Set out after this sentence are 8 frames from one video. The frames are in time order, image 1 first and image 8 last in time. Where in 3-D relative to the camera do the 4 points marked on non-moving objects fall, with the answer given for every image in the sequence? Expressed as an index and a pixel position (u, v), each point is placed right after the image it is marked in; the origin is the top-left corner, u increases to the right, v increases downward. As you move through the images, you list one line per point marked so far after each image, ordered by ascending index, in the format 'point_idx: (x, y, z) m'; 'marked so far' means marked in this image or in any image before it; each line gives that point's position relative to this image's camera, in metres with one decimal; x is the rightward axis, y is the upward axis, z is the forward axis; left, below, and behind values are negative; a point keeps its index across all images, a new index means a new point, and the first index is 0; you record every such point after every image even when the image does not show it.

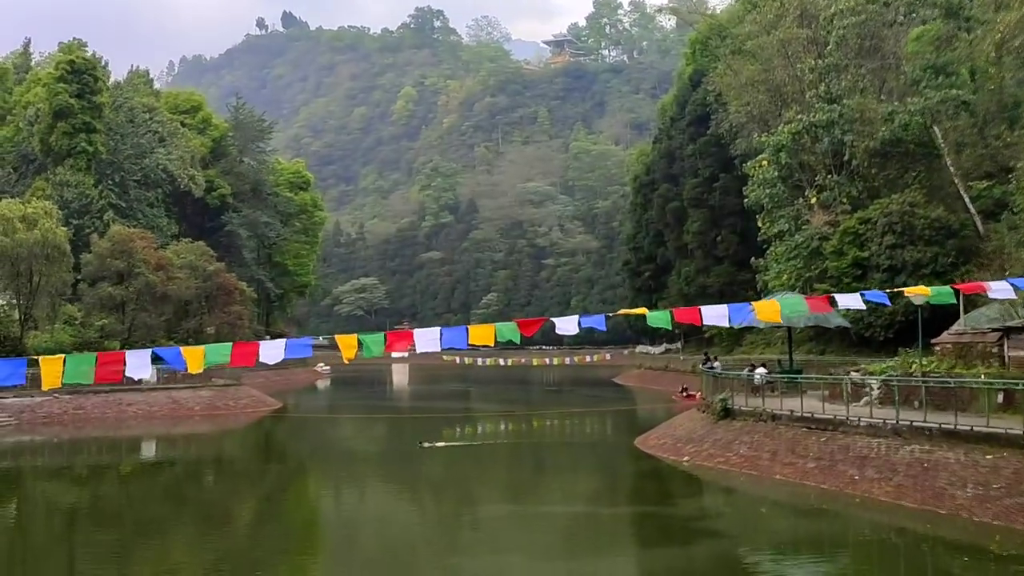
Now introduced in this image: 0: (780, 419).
0: (+5.3, -2.6, +19.7) m
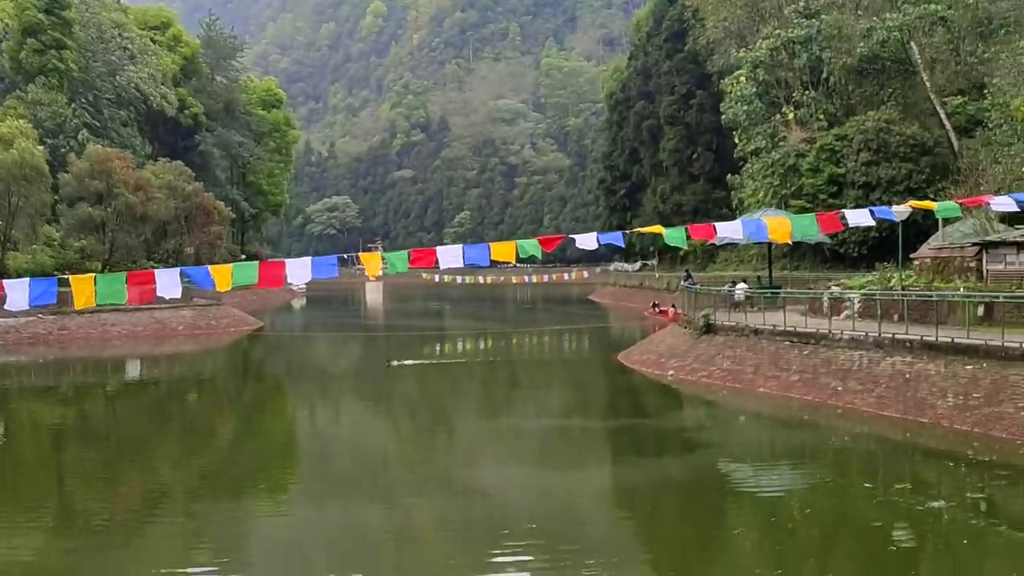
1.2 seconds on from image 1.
0: (+5.1, -0.9, +20.1) m
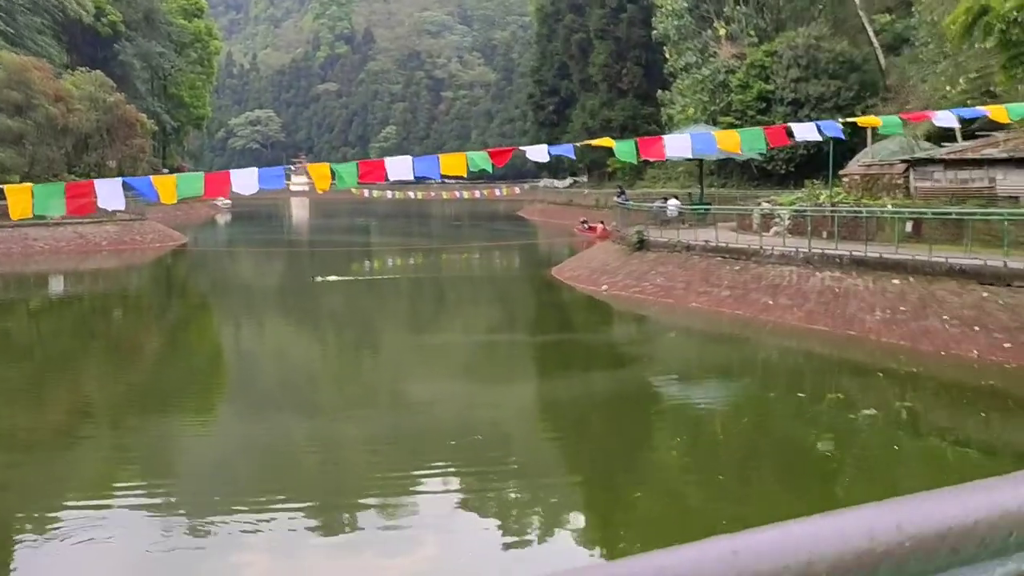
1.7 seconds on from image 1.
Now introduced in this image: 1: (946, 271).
0: (+3.7, +0.8, +20.3) m
1: (+6.1, +0.2, +14.2) m
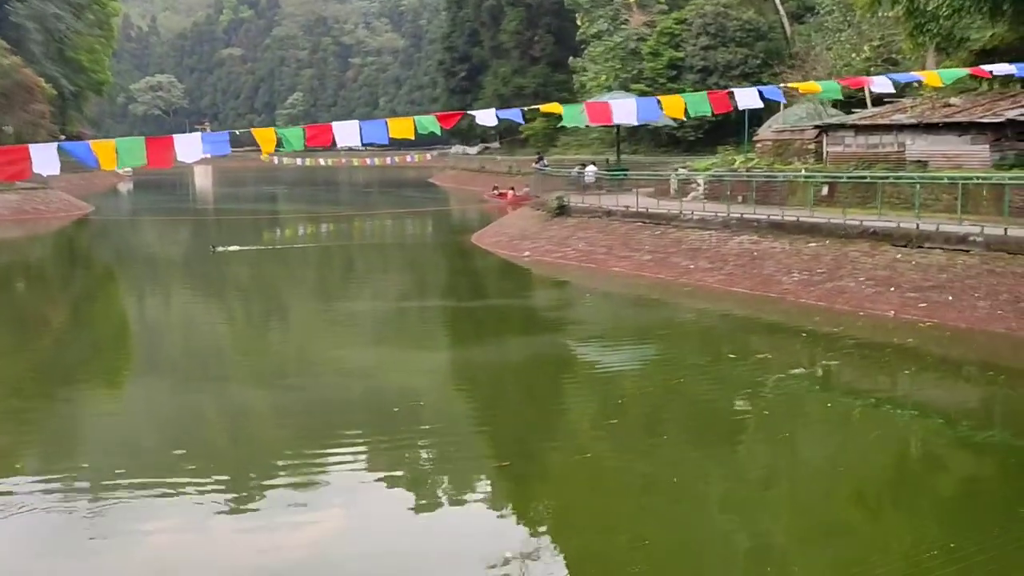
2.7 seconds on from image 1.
0: (+2.1, +1.5, +20.5) m
1: (+5.1, +0.8, +14.7) m
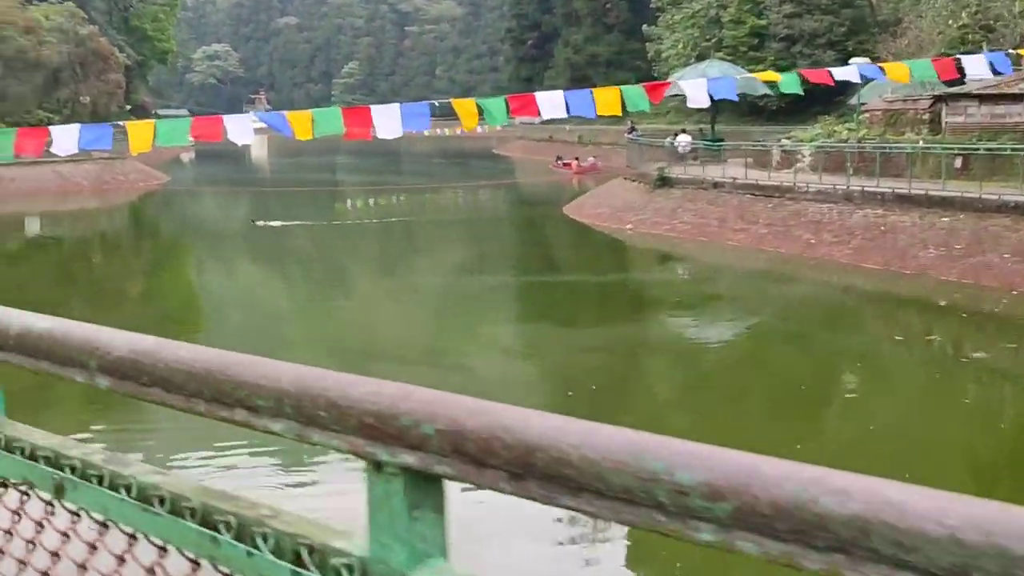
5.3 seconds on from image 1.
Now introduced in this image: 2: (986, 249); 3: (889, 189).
0: (+4.1, +2.0, +20.0) m
1: (+6.8, +1.1, +14.1) m
2: (+6.6, +0.6, +14.0) m
3: (+6.0, +1.6, +16.0) m
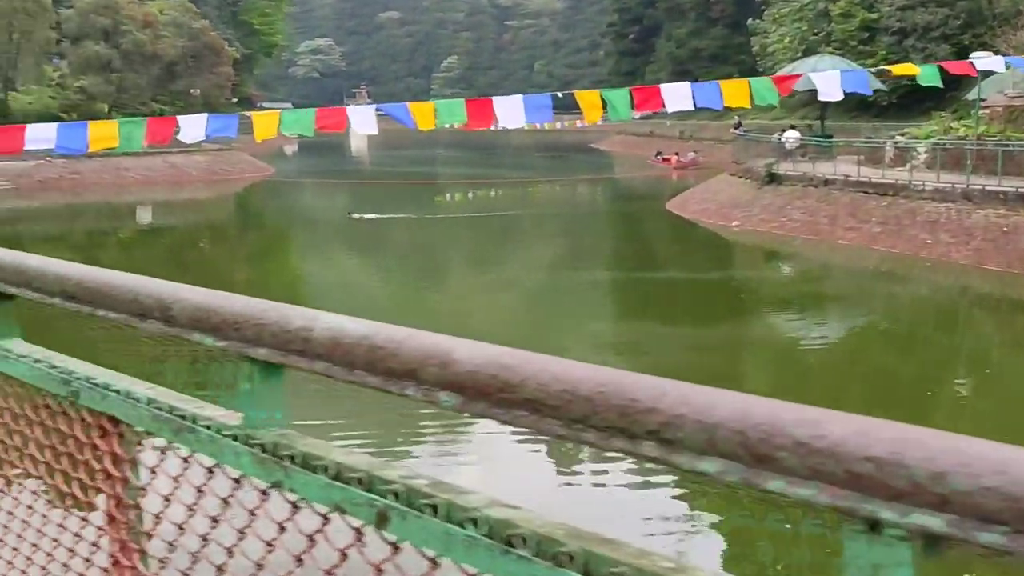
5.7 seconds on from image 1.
0: (+6.1, +2.0, +19.4) m
1: (+8.3, +1.0, +13.3) m
2: (+8.0, +0.5, +13.2) m
3: (+7.6, +1.5, +15.3) m
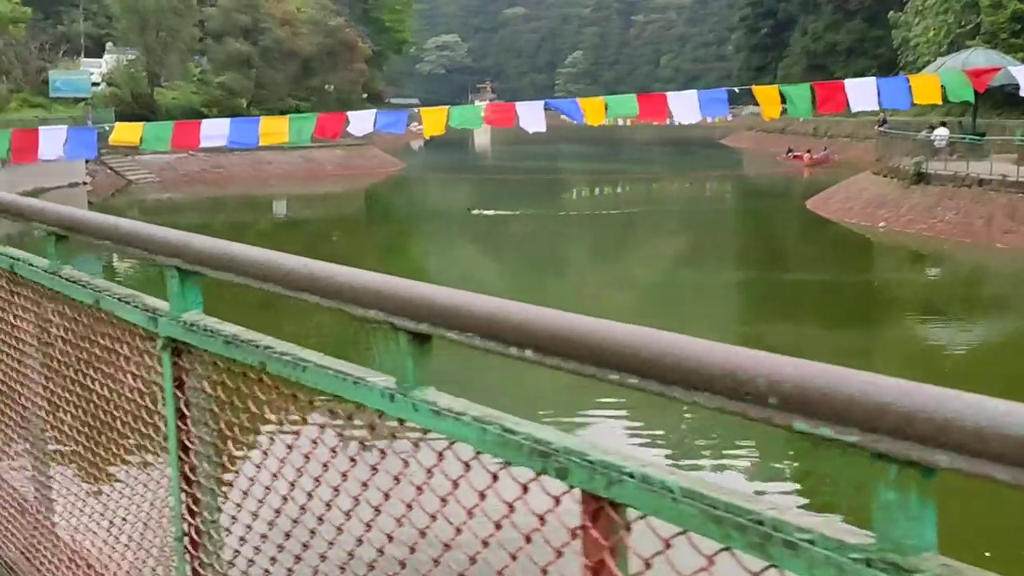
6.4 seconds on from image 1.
0: (+8.6, +1.9, +18.4) m
1: (+10.1, +0.9, +12.0) m
2: (+9.8, +0.3, +12.0) m
3: (+9.6, +1.4, +14.1) m
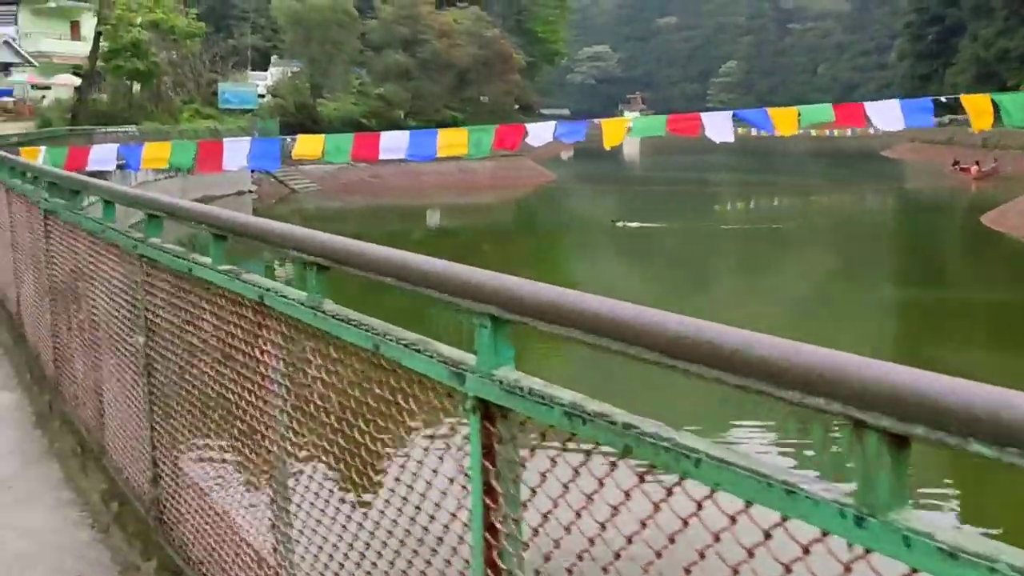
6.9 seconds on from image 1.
0: (+11.3, +1.4, +16.8) m
1: (+11.9, +0.5, +10.3) m
2: (+11.6, -0.1, +10.3) m
3: (+11.7, +0.9, +12.4) m
